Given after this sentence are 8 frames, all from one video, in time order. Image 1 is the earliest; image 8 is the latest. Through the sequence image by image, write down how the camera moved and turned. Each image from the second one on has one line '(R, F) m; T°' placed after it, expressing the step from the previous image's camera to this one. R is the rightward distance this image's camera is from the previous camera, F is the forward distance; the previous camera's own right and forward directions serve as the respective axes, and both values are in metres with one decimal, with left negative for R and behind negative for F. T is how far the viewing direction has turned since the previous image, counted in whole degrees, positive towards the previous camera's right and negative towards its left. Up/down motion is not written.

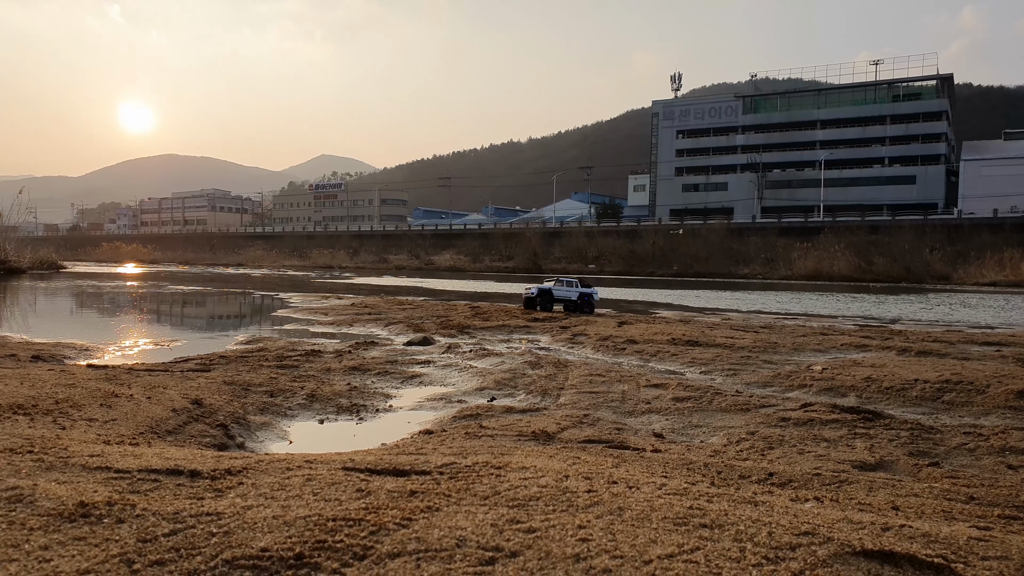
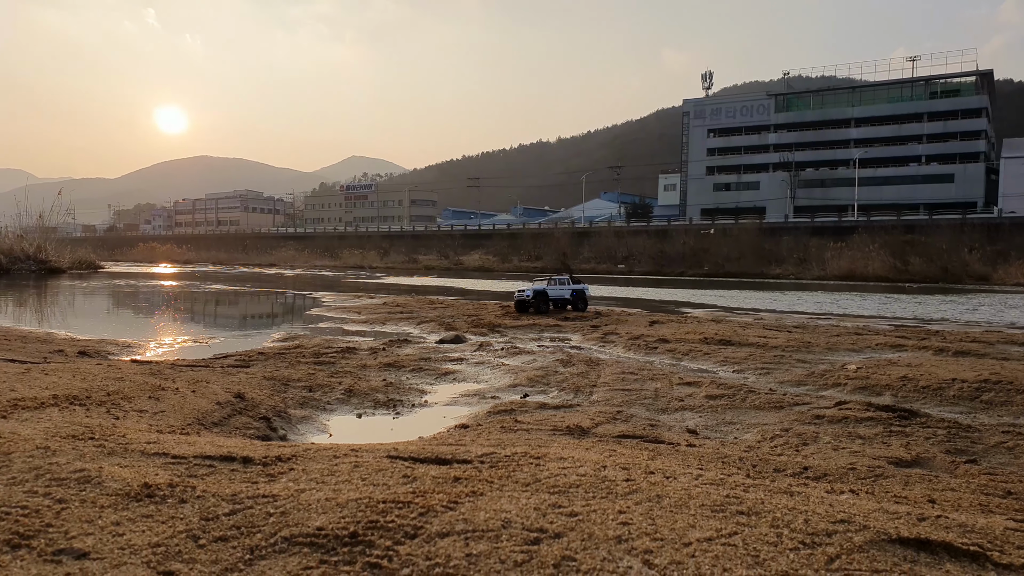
(-0.1, -0.1) m; -2°
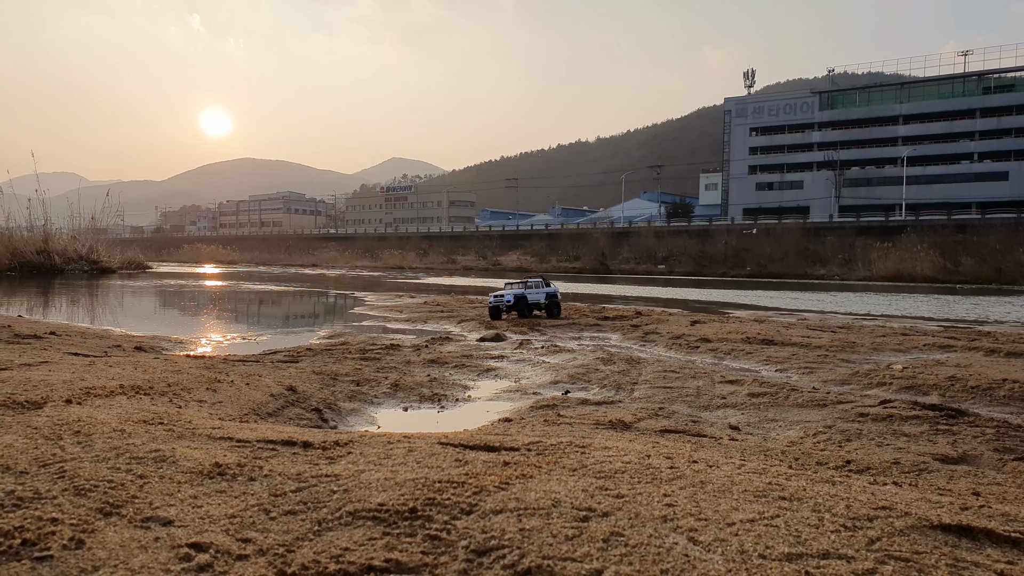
(-0.1, -0.2) m; -3°
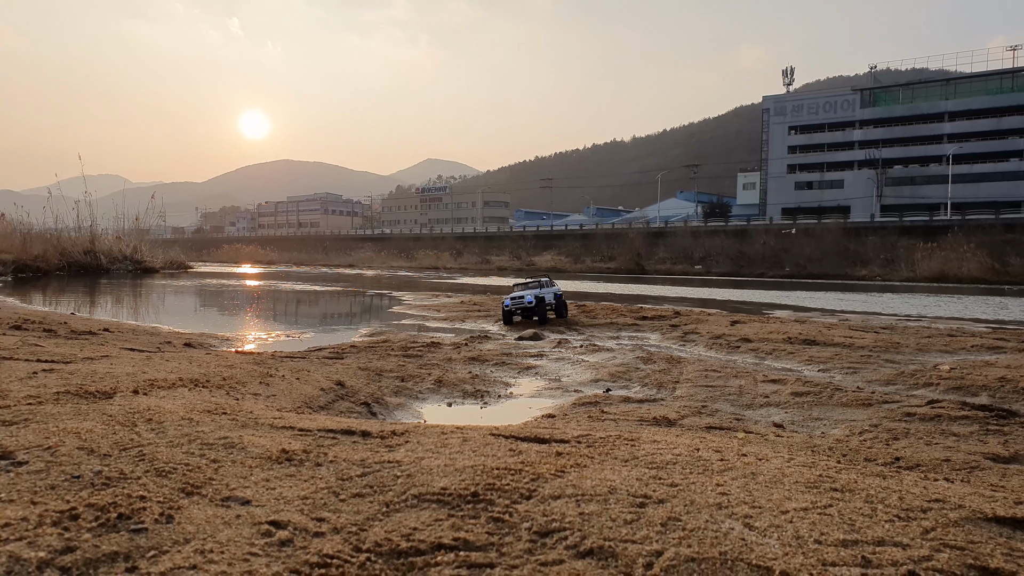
(-0.1, -0.1) m; -3°
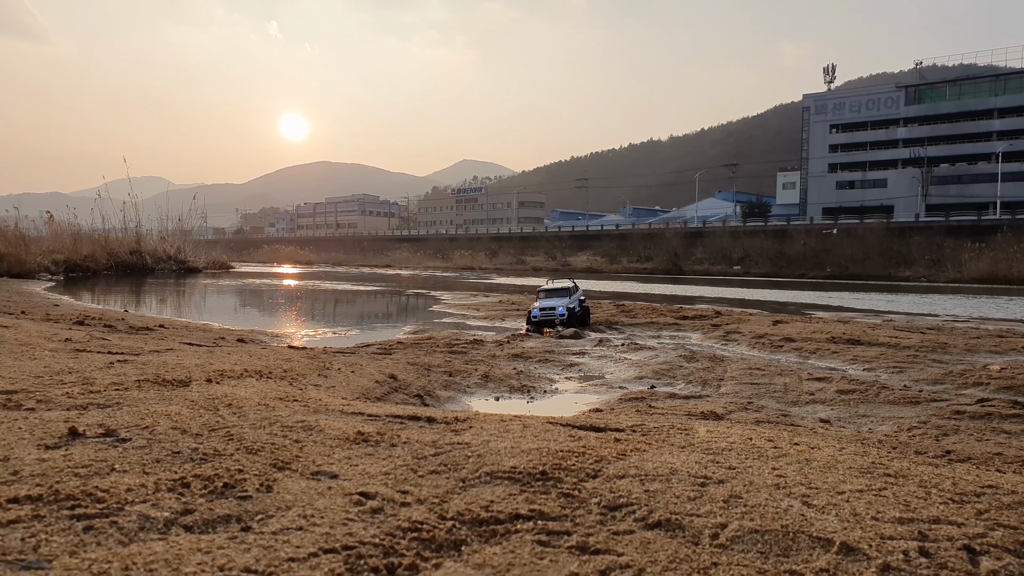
(-0.2, -0.2) m; -3°
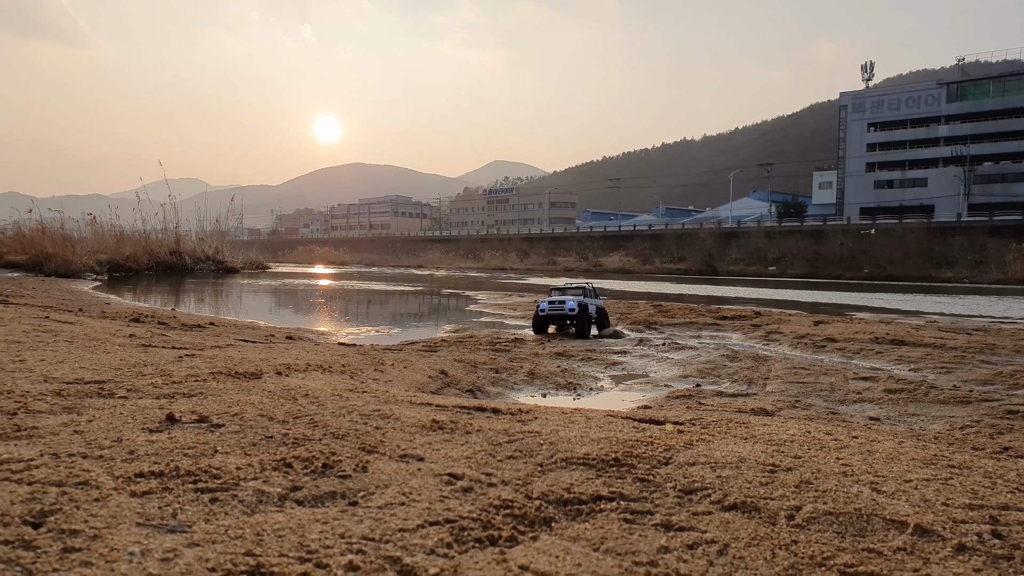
(-0.2, -0.2) m; -2°
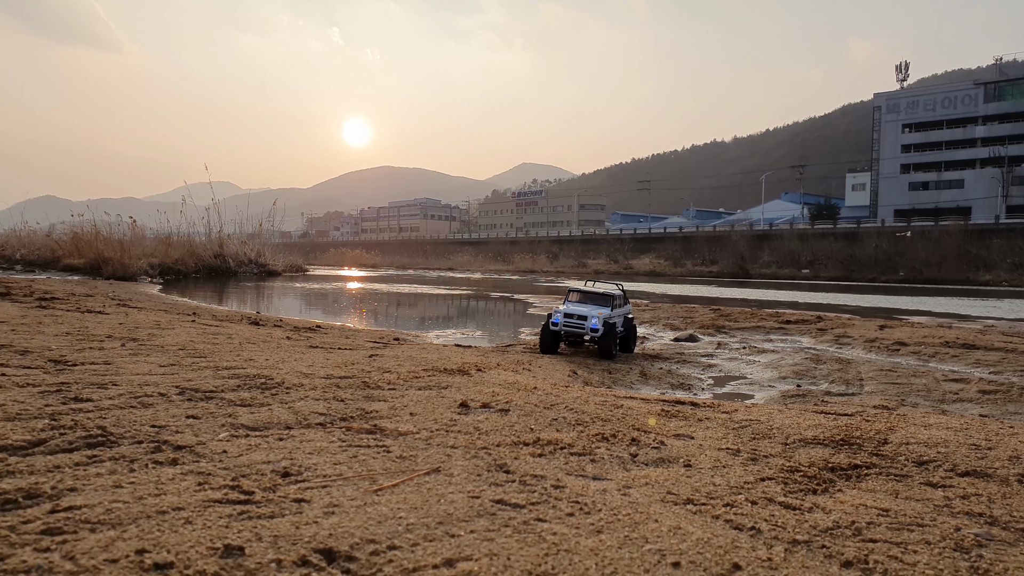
(-1.4, -1.1) m; -2°
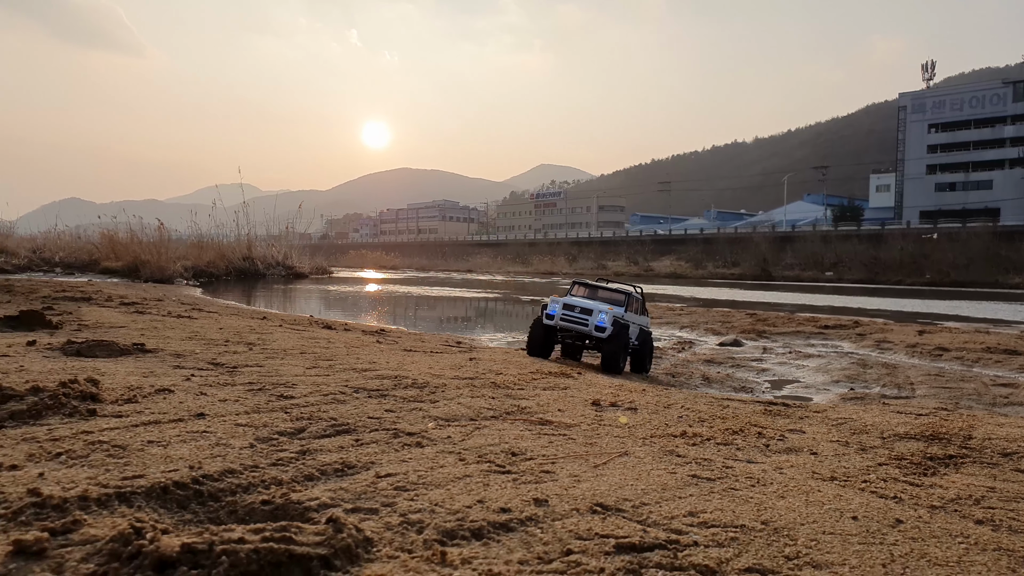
(-0.9, -0.9) m; -2°
